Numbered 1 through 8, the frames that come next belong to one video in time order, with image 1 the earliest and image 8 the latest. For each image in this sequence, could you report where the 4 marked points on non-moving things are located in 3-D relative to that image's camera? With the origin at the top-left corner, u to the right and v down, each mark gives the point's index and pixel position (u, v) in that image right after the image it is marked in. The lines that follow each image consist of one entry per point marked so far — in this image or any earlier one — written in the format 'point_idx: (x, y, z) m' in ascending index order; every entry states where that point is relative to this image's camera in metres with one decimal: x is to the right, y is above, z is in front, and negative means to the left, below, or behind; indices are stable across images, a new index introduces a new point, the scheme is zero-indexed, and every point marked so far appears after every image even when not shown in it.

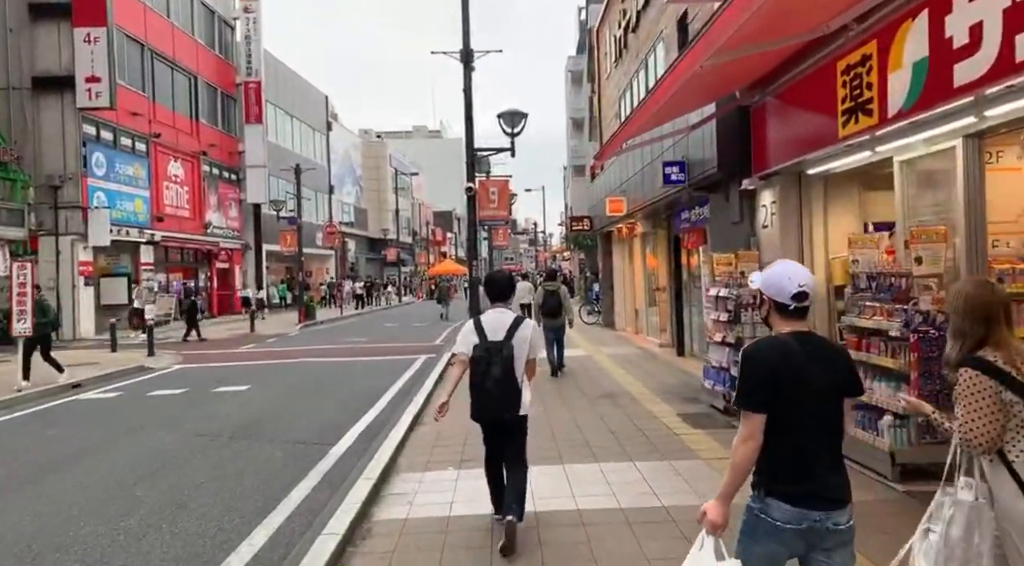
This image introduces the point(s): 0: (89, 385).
0: (-7.7, -1.9, +15.2) m
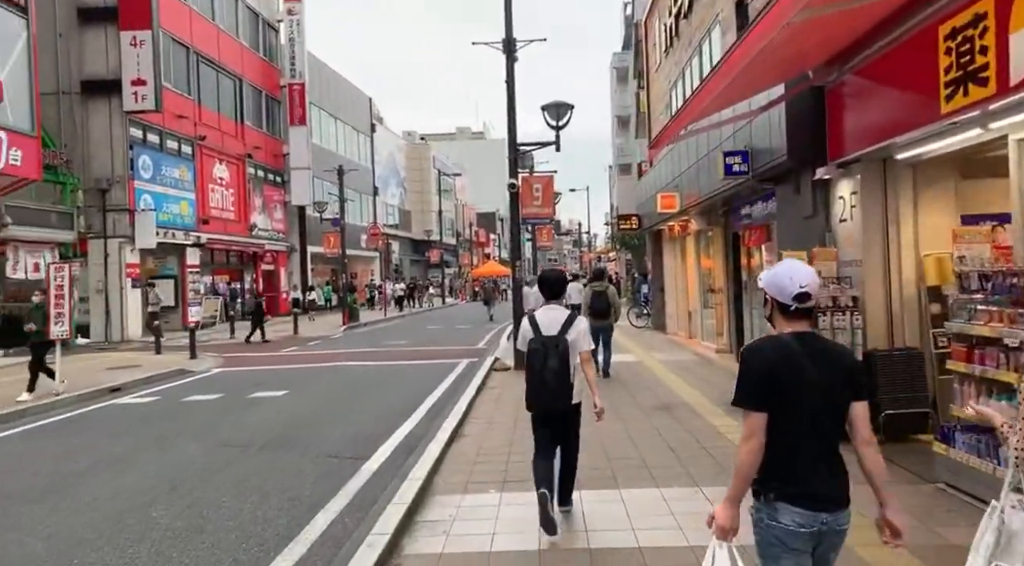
0: (-6.9, -1.9, +15.0) m
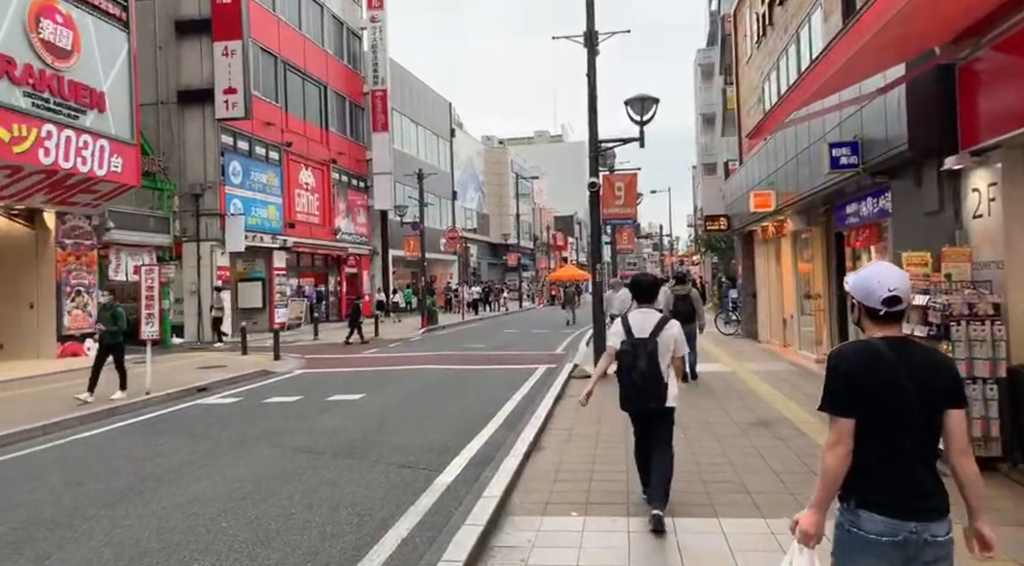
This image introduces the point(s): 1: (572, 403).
0: (-5.4, -1.9, +15.2) m
1: (+0.8, -1.7, +11.4) m
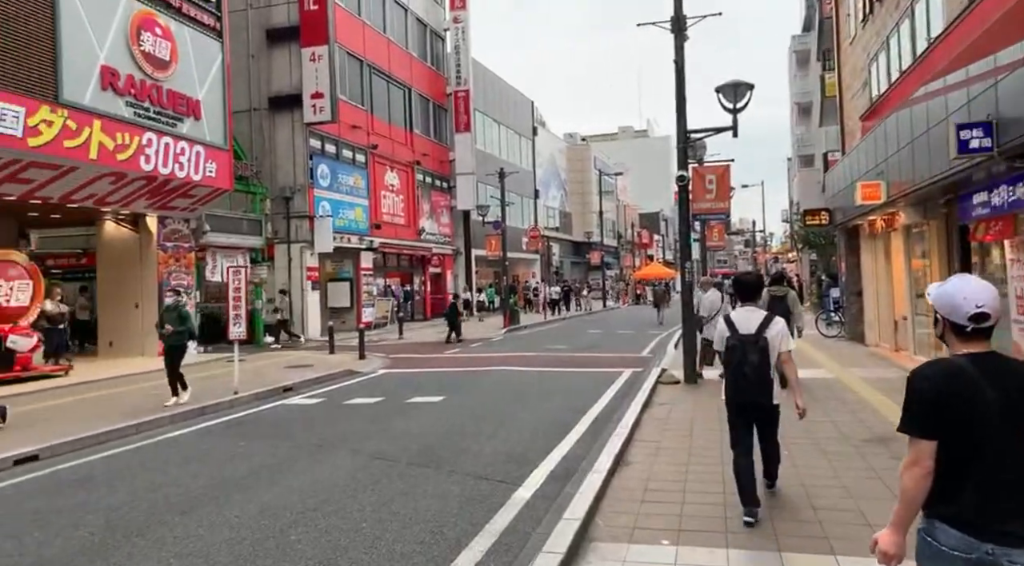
0: (-3.9, -2.0, +15.2) m
1: (+1.9, -1.7, +10.8) m
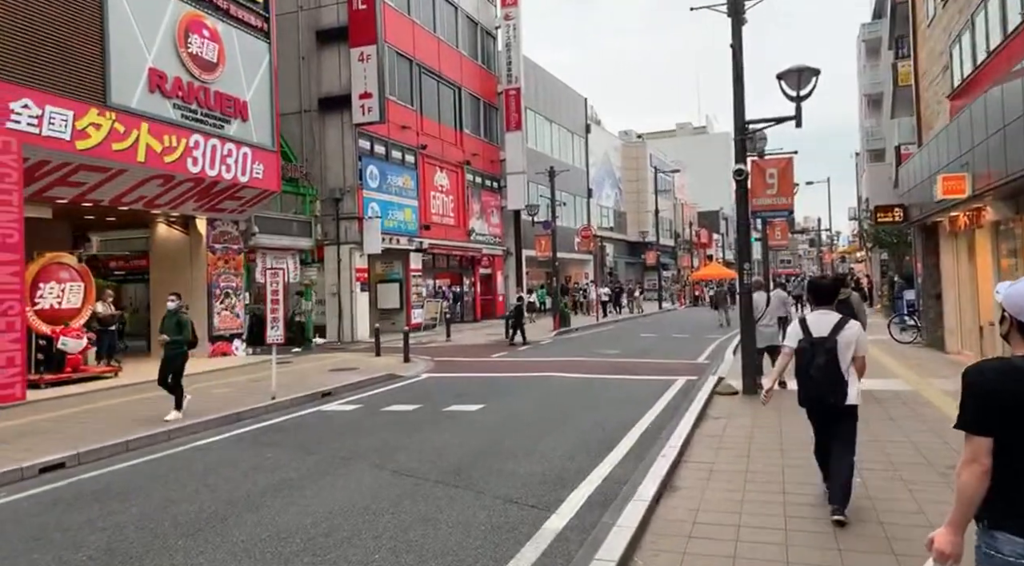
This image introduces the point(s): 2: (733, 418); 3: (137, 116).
0: (-3.1, -2.0, +14.9) m
1: (+2.4, -1.8, +10.1) m
2: (+2.9, -1.8, +10.8) m
3: (-7.6, +3.4, +16.7) m
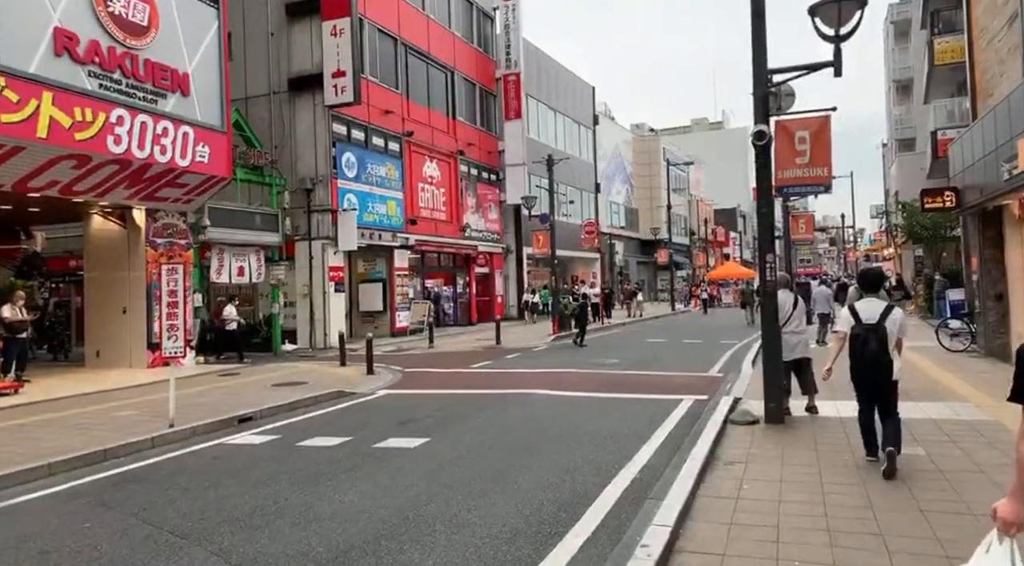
0: (-3.6, -2.0, +12.1) m
1: (+1.8, -1.7, +7.2) m
2: (+2.3, -1.7, +7.9) m
3: (-8.1, +3.4, +14.0) m
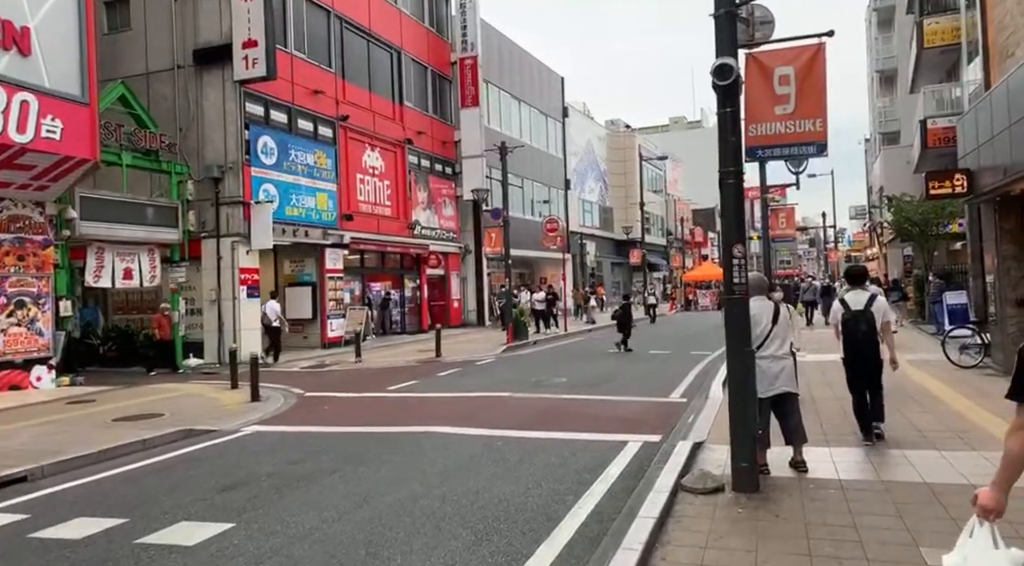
0: (-4.9, -2.1, +8.8) m
1: (+0.7, -1.8, +4.0) m
2: (+1.1, -1.8, +4.7) m
3: (-9.4, +3.3, +10.6) m
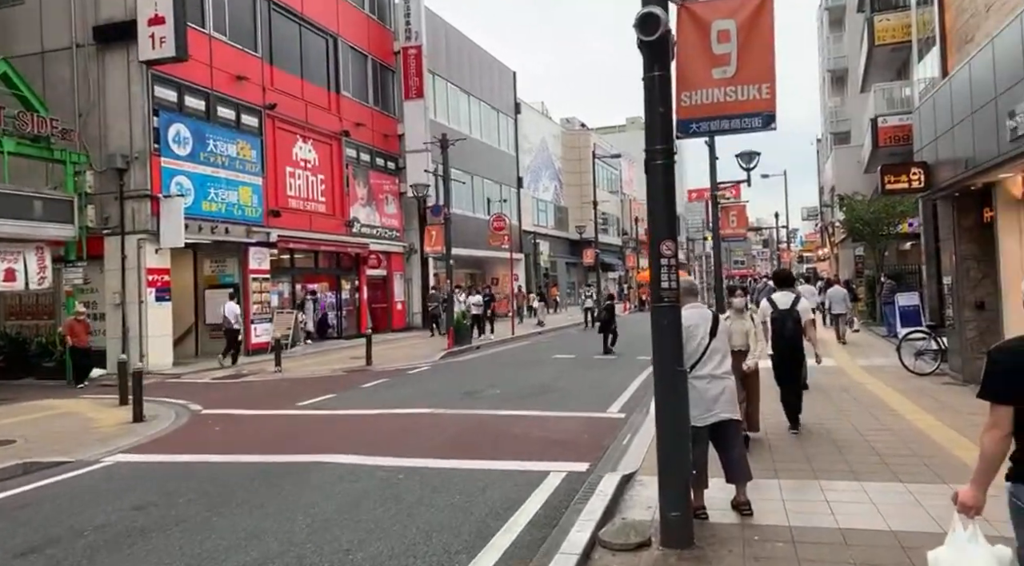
0: (-5.8, -2.1, +7.1) m
1: (-0.1, -1.8, +2.6) m
2: (+0.4, -1.8, +3.3) m
3: (-10.4, +3.3, +8.7) m
